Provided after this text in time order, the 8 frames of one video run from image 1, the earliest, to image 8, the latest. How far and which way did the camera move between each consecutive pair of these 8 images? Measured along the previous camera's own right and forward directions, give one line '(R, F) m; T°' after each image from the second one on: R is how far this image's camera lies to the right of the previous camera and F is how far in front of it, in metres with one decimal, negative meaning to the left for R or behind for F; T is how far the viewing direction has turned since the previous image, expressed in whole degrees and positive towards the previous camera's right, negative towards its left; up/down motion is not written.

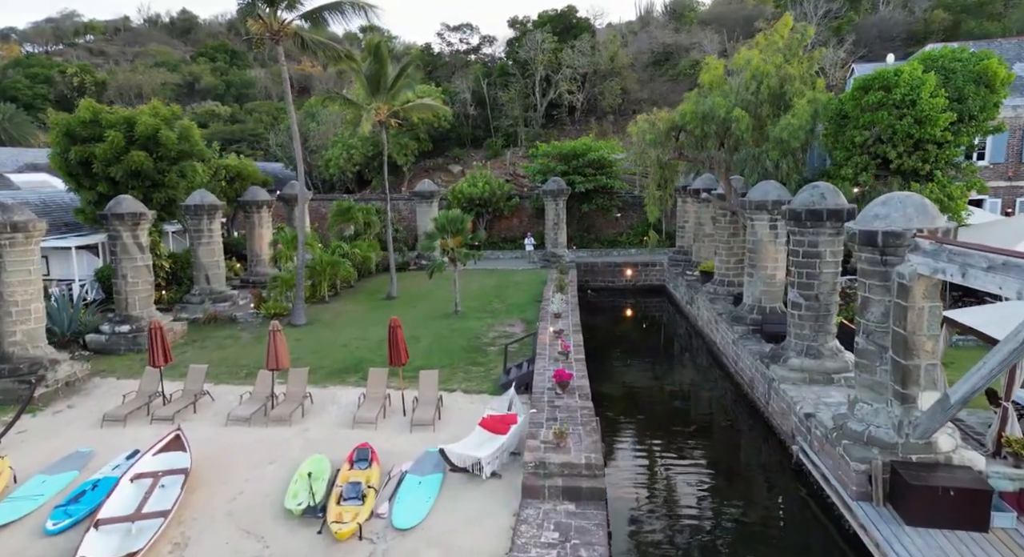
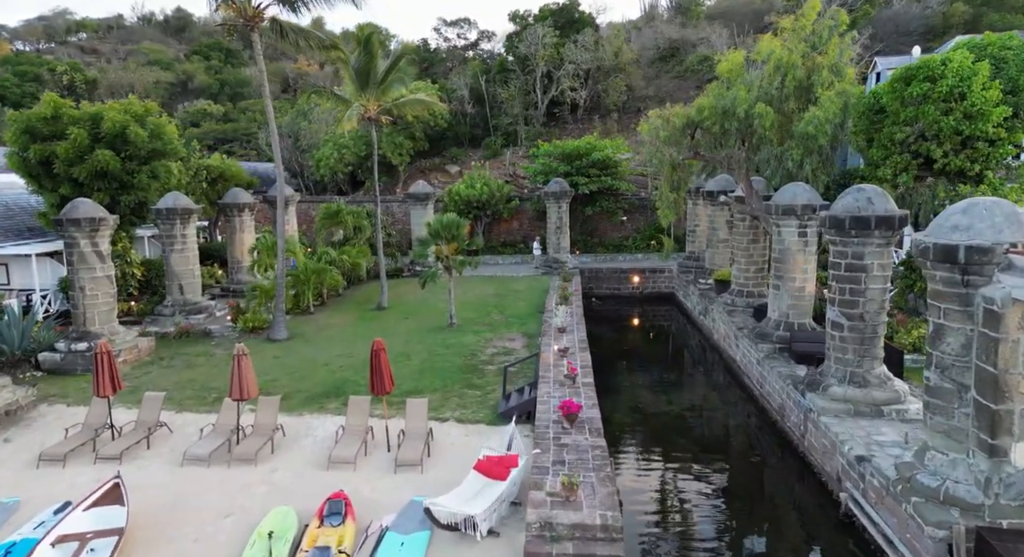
(0.0, +1.3) m; 0°
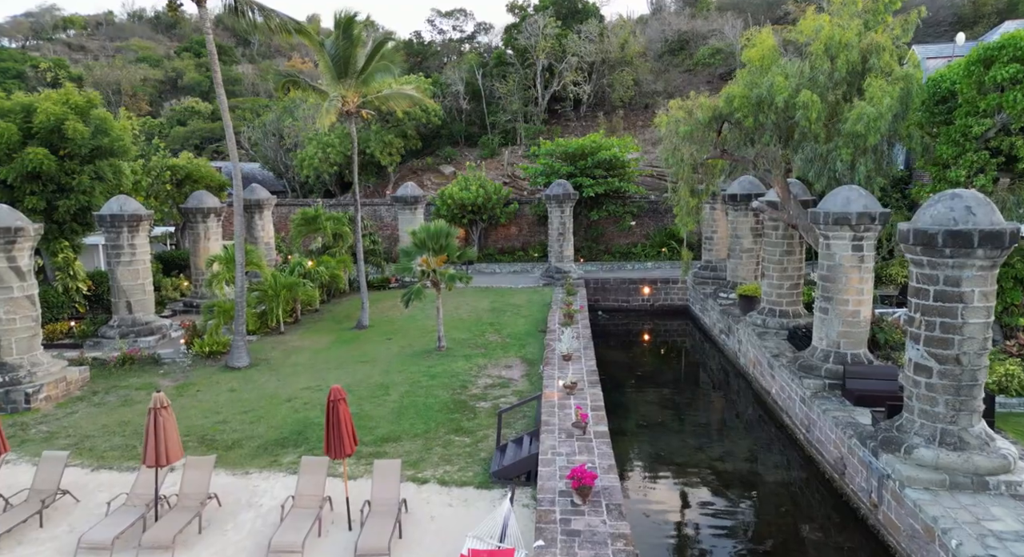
(0.0, +2.0) m; 0°
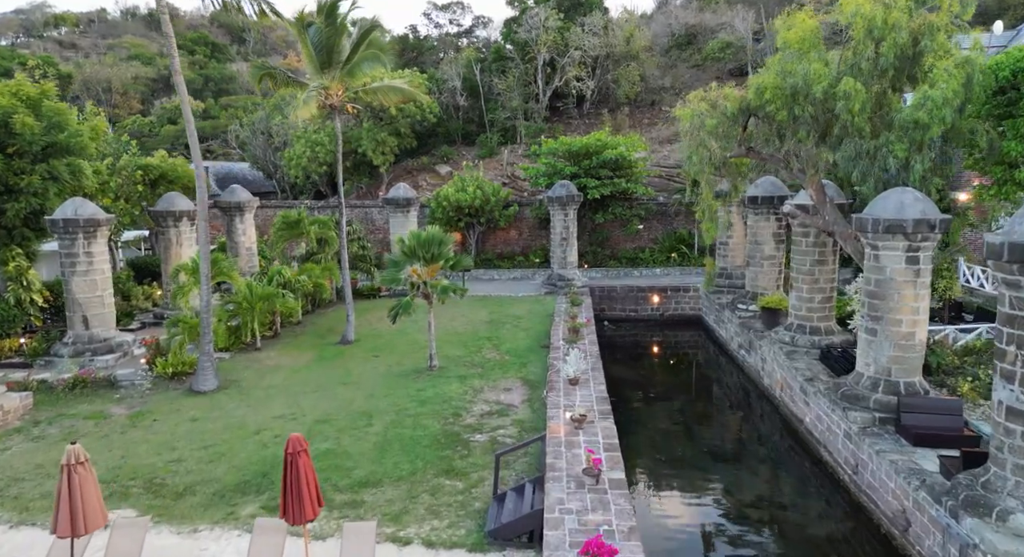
(0.0, +1.3) m; 0°
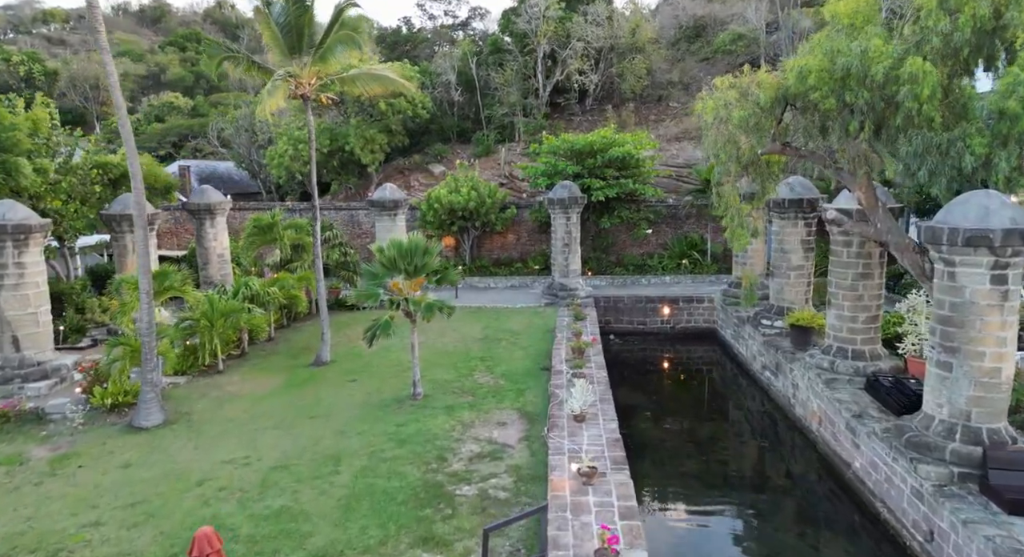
(+0.1, +1.6) m; 0°
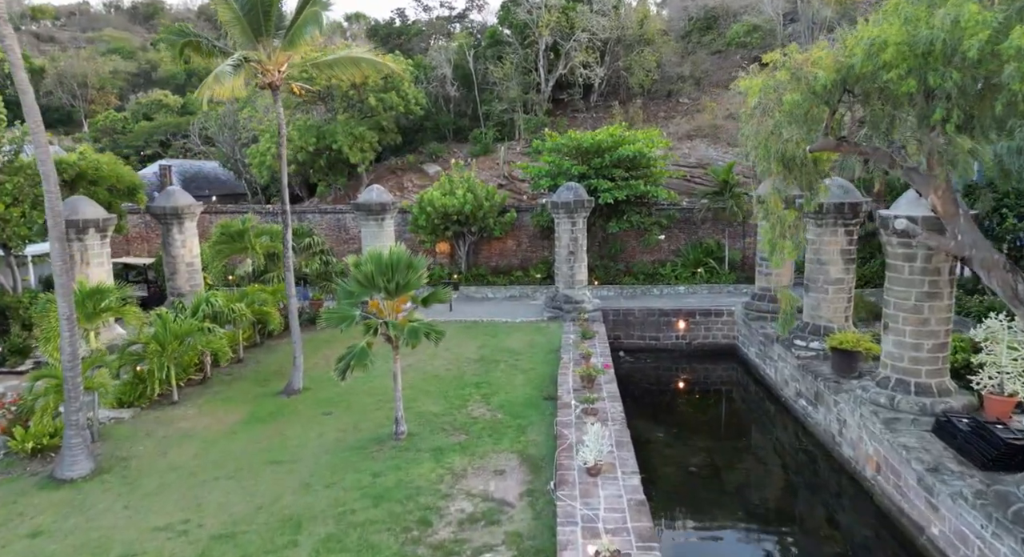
(0.0, +1.6) m; 0°
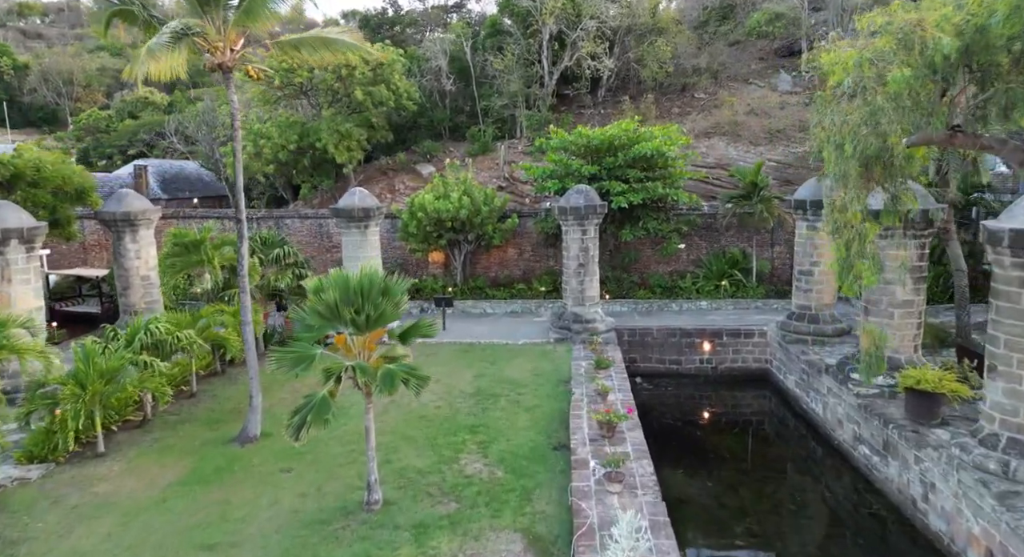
(0.0, +1.9) m; 0°
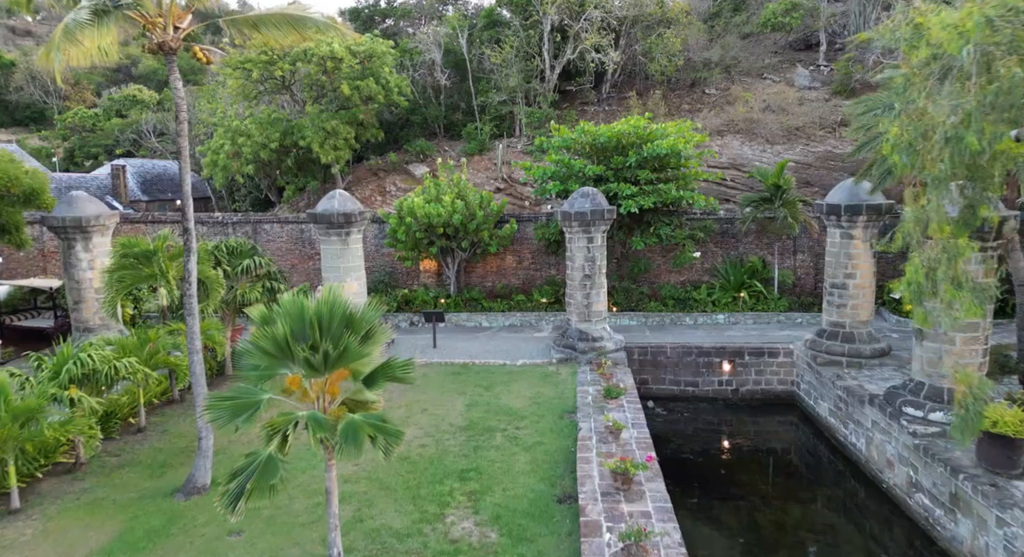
(0.0, +1.4) m; 0°
